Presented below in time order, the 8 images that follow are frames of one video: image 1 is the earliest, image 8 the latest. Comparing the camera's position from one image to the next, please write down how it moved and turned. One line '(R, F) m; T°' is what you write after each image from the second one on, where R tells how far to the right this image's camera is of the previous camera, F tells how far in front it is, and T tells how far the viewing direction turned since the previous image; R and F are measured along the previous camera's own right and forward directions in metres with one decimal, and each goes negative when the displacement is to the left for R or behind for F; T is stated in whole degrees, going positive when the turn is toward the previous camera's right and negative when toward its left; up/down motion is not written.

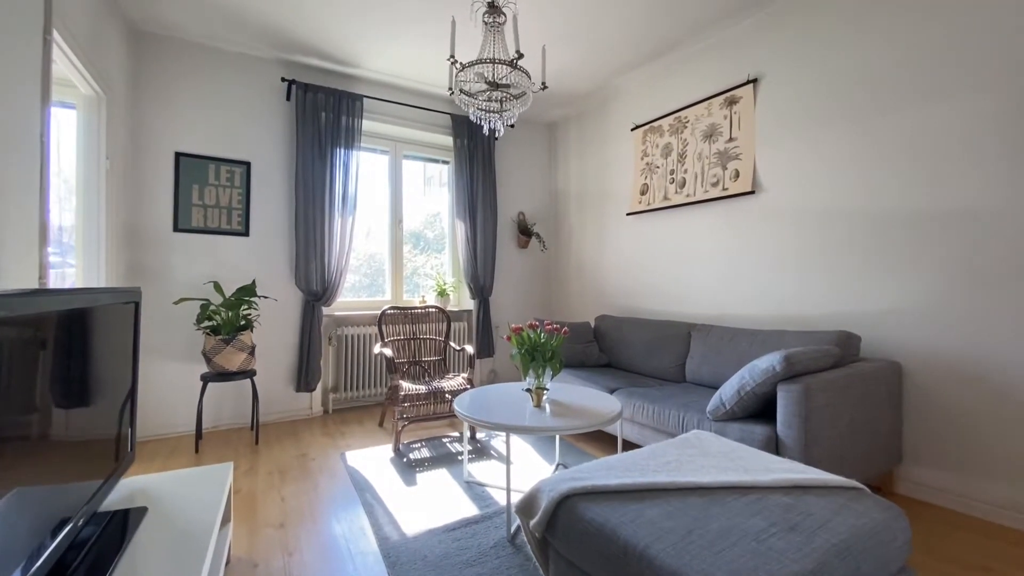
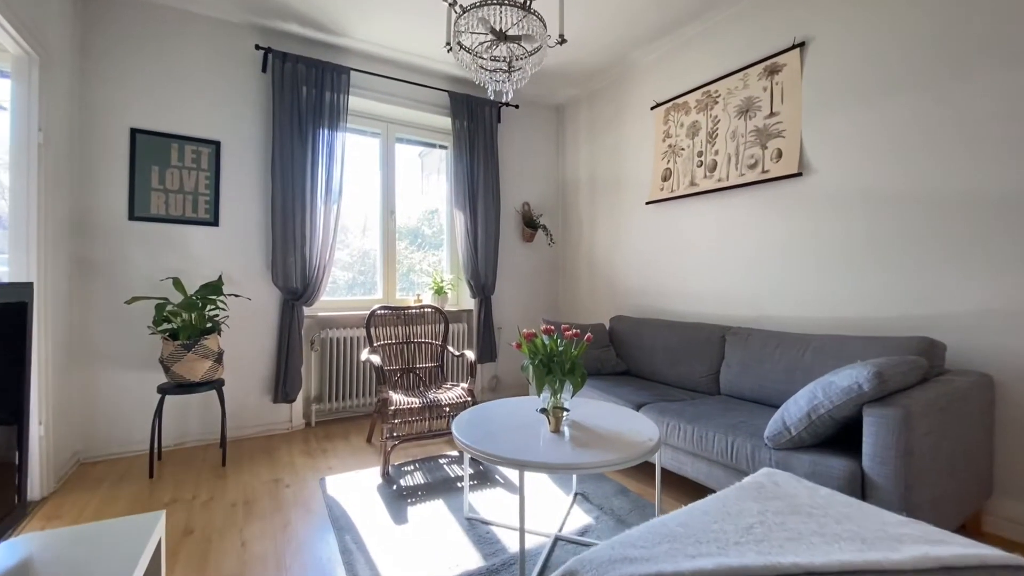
(-0.1, +0.4) m; 0°
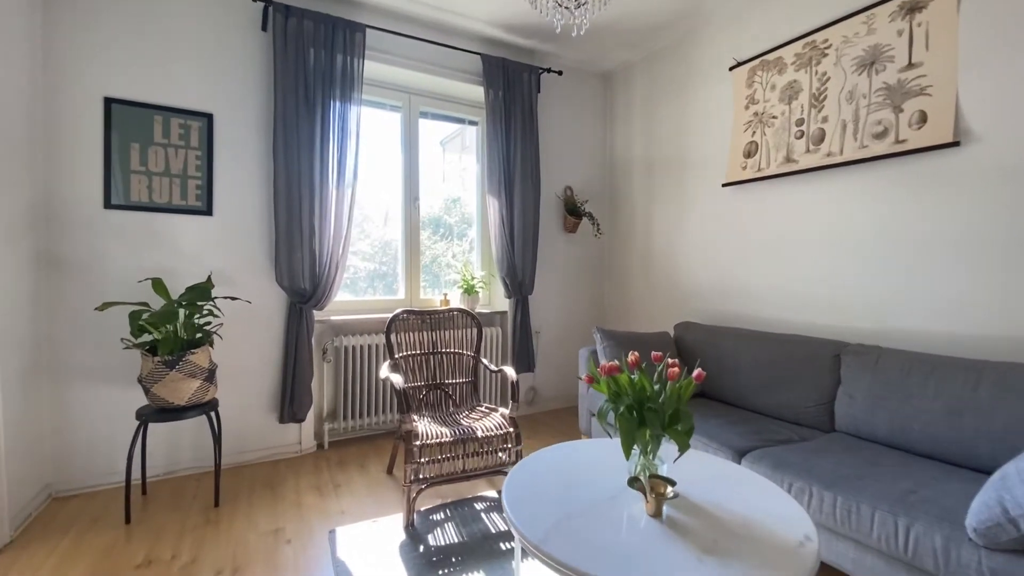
(-0.2, +0.5) m; -3°
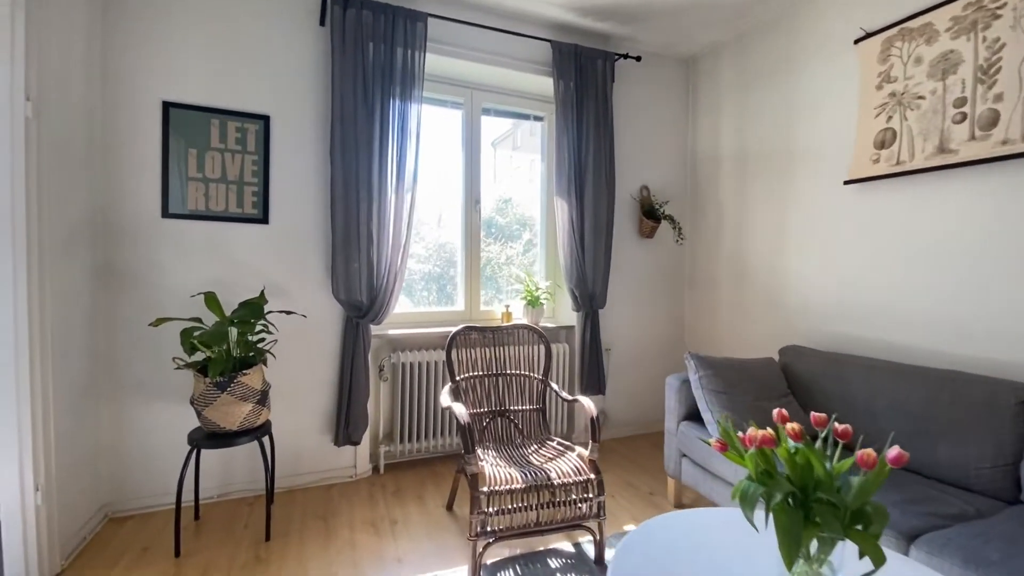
(-0.1, +0.3) m; -6°
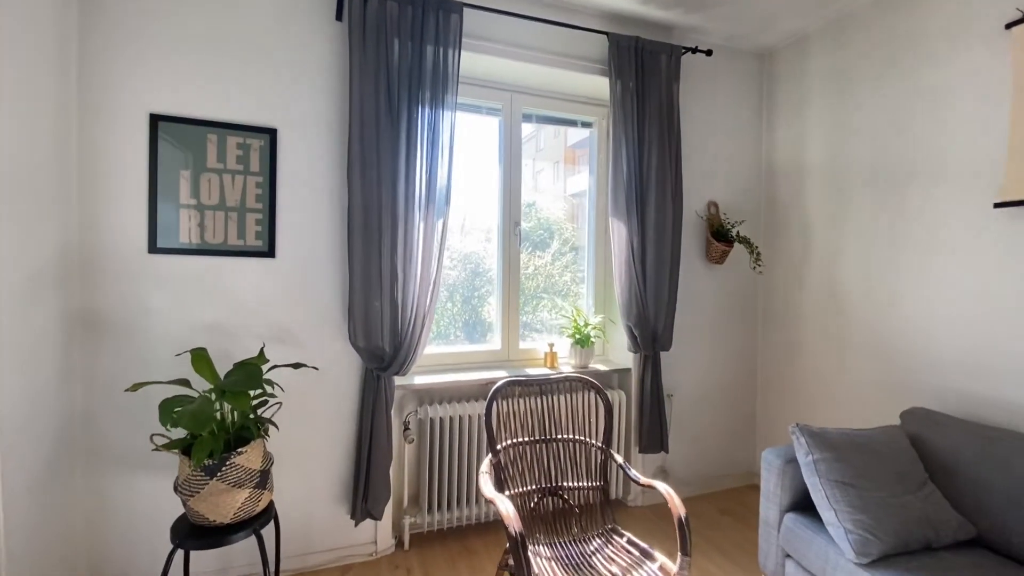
(-0.2, +0.4) m; -3°
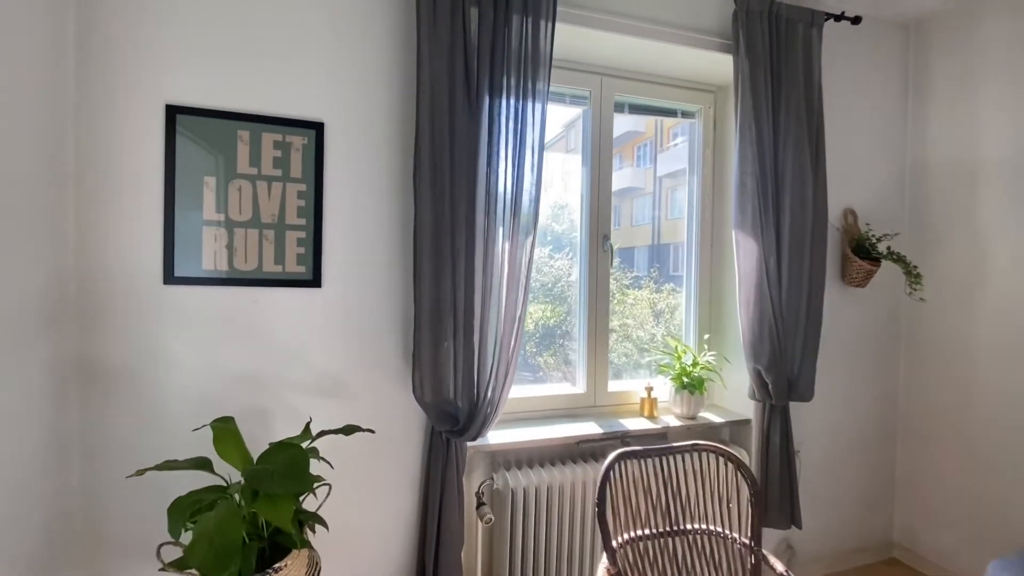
(-0.3, +0.5) m; -3°
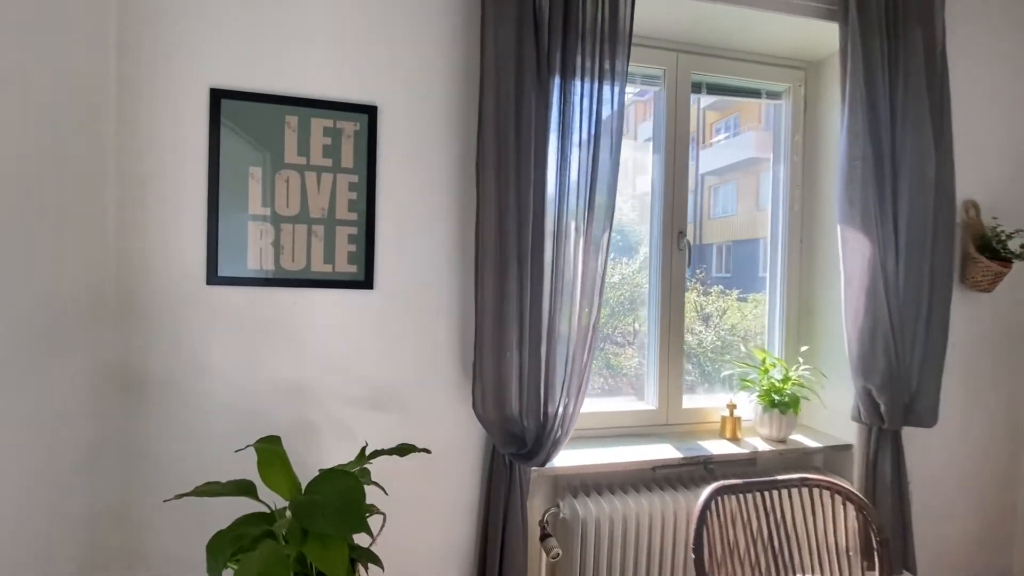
(-0.1, +0.2) m; -4°
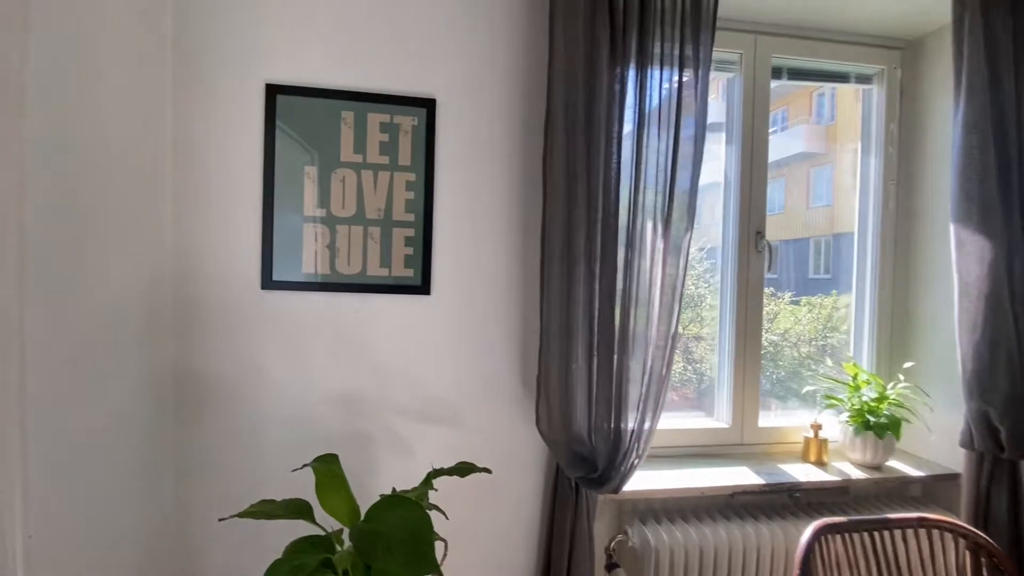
(-0.1, +0.1) m; -4°
